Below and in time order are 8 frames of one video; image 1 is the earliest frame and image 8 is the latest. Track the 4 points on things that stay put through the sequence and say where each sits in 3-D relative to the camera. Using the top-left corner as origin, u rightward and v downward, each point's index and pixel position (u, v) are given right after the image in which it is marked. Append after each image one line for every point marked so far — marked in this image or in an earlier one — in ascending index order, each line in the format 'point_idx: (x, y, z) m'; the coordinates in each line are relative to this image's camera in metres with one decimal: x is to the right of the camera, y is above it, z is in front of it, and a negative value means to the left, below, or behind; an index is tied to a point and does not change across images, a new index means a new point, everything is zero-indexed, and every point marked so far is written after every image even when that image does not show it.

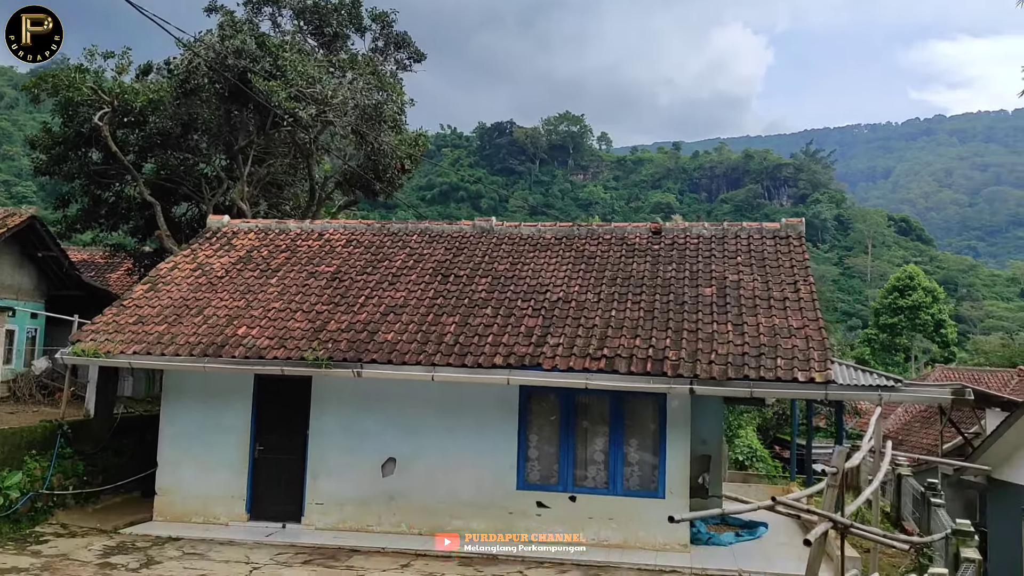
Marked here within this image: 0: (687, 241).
0: (+1.9, +0.5, +9.9) m
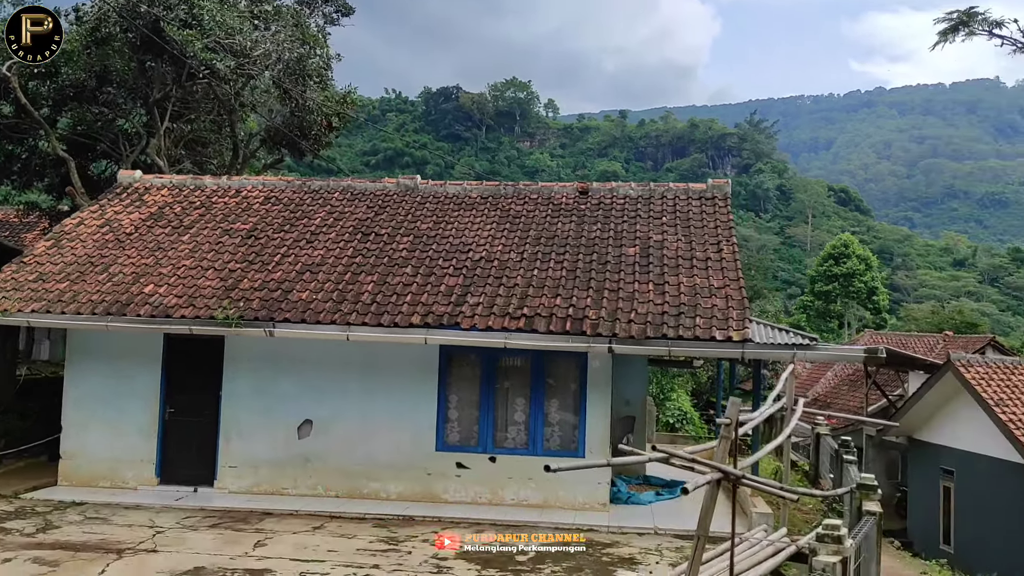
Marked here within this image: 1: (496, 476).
0: (+1.1, +1.0, +9.8) m
1: (-0.2, -1.7, +8.2) m
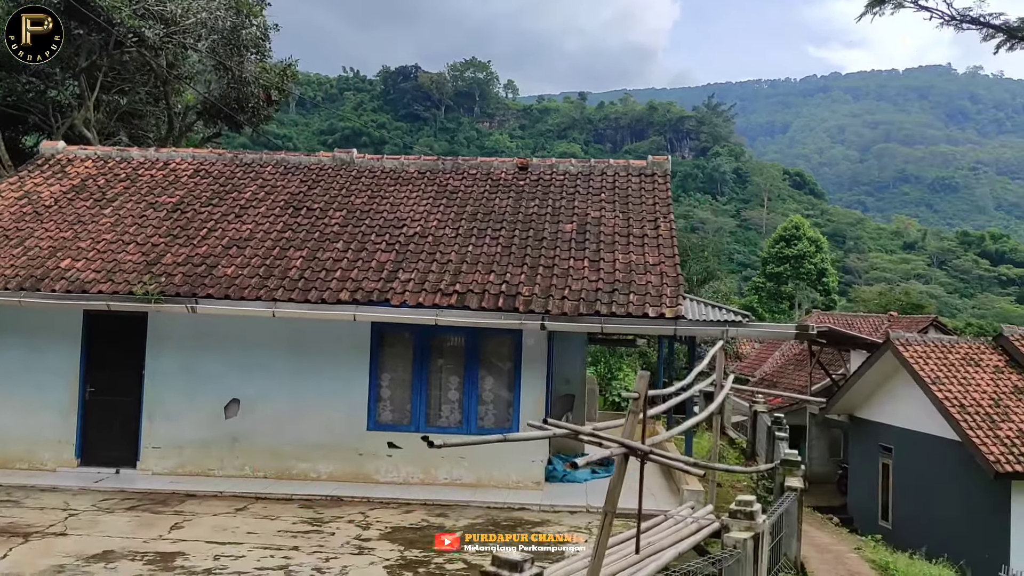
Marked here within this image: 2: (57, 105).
0: (+0.4, +1.2, +9.7) m
1: (-0.8, -1.5, +8.1) m
2: (-7.3, +2.9, +14.4) m
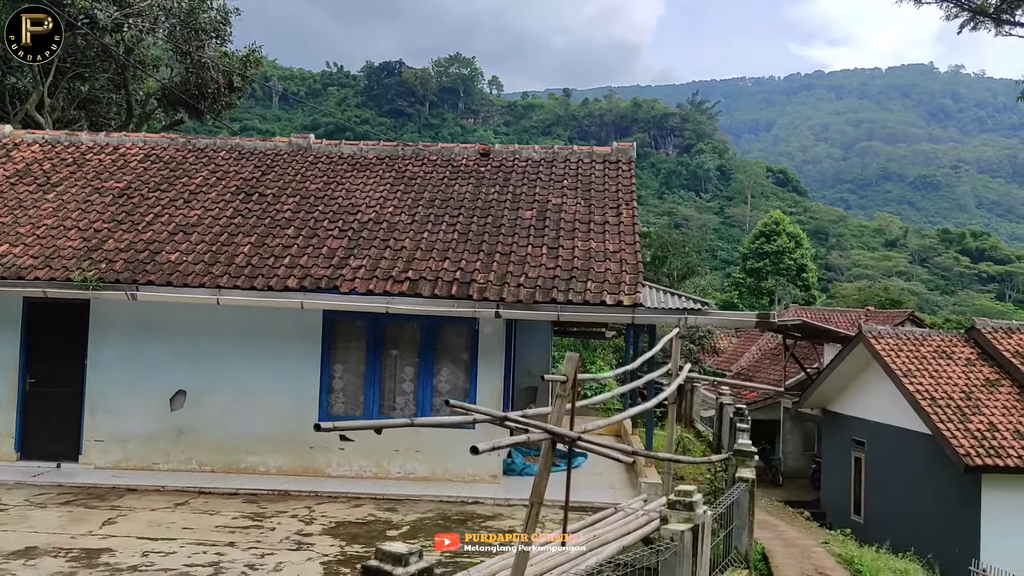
0: (0.0, +1.3, +9.4) m
1: (-1.2, -1.4, +7.8) m
2: (-7.8, +3.1, +14.0) m
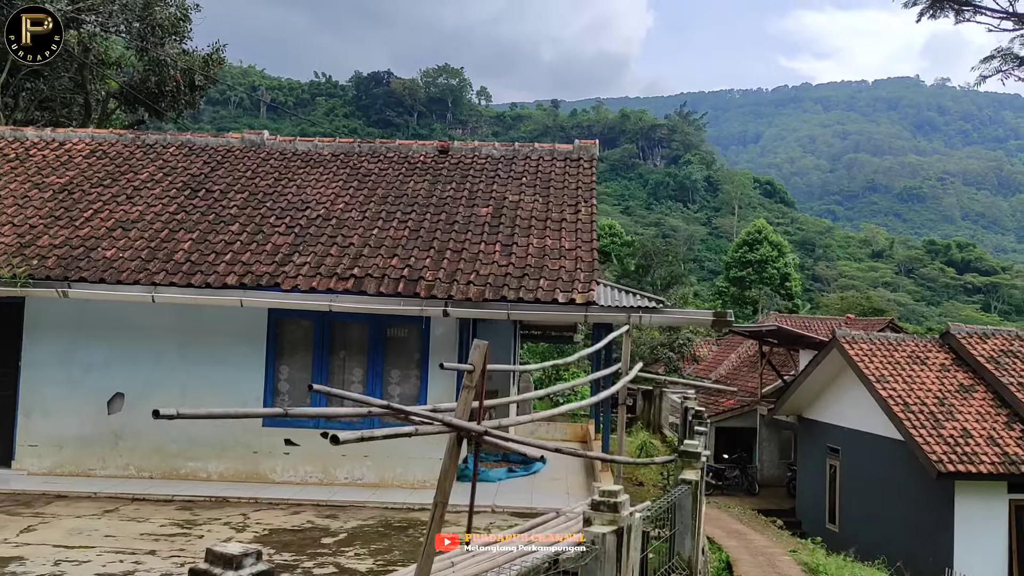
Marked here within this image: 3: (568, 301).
0: (-0.4, +1.3, +9.2) m
1: (-1.6, -1.4, +7.5) m
2: (-8.3, +3.0, +13.7) m
3: (+0.4, -0.1, +6.8) m
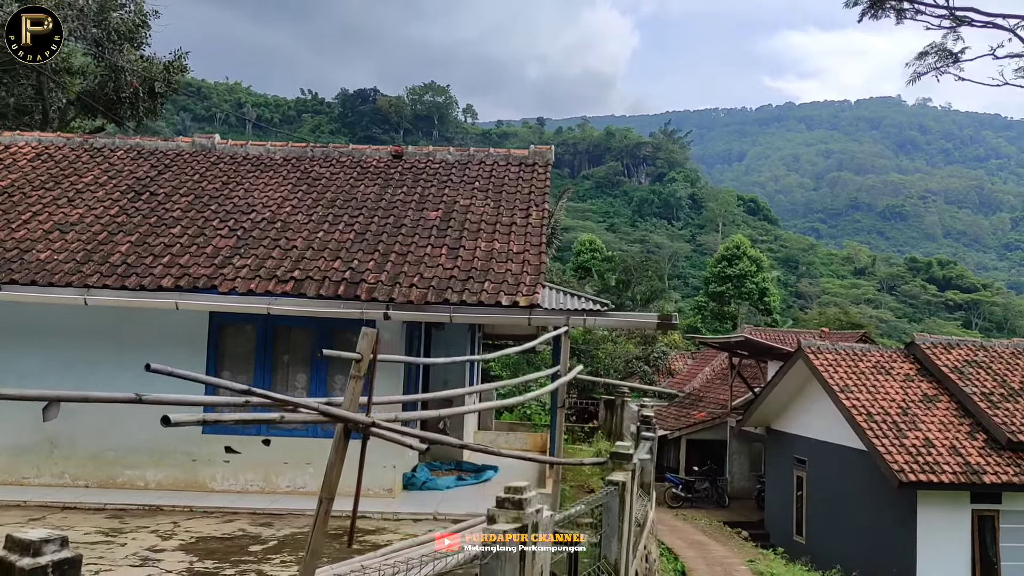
0: (-0.9, +1.2, +9.1) m
1: (-2.0, -1.4, +7.4) m
2: (-8.8, +2.9, +13.5) m
3: (0.0, -0.1, +6.7) m
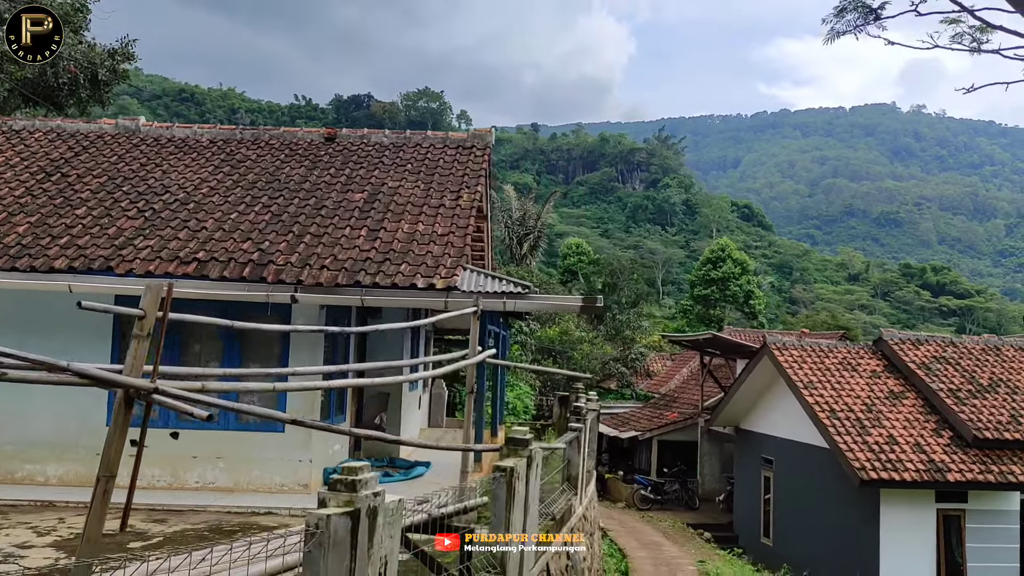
0: (-1.5, +1.4, +8.7) m
1: (-2.6, -1.3, +7.0) m
2: (-9.4, +3.0, +13.1) m
3: (-0.6, 0.0, +6.3) m
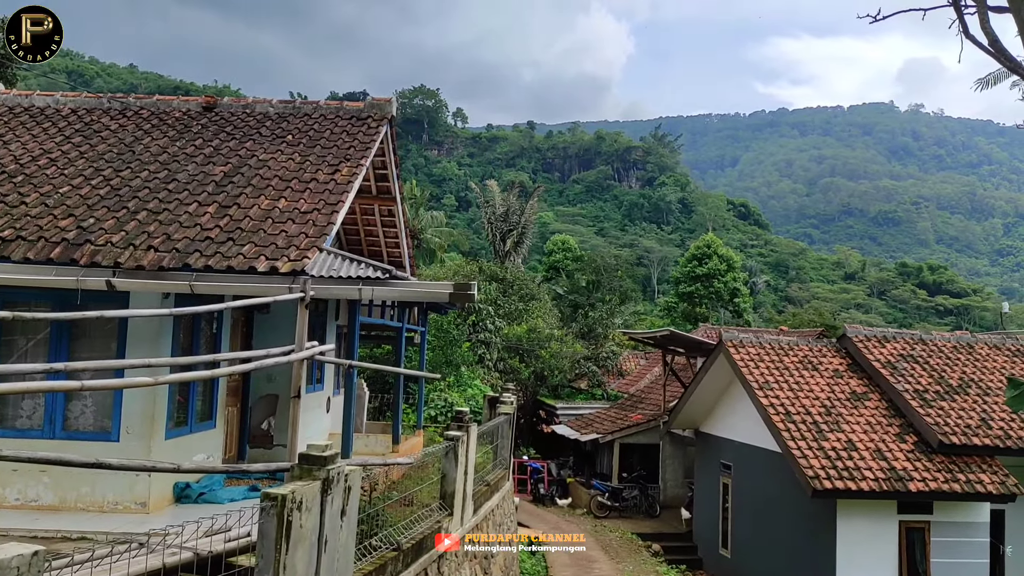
0: (-2.3, +1.5, +7.7) m
1: (-3.4, -1.2, +6.0) m
2: (-10.3, +3.1, +12.1) m
3: (-1.5, +0.1, +5.3) m
